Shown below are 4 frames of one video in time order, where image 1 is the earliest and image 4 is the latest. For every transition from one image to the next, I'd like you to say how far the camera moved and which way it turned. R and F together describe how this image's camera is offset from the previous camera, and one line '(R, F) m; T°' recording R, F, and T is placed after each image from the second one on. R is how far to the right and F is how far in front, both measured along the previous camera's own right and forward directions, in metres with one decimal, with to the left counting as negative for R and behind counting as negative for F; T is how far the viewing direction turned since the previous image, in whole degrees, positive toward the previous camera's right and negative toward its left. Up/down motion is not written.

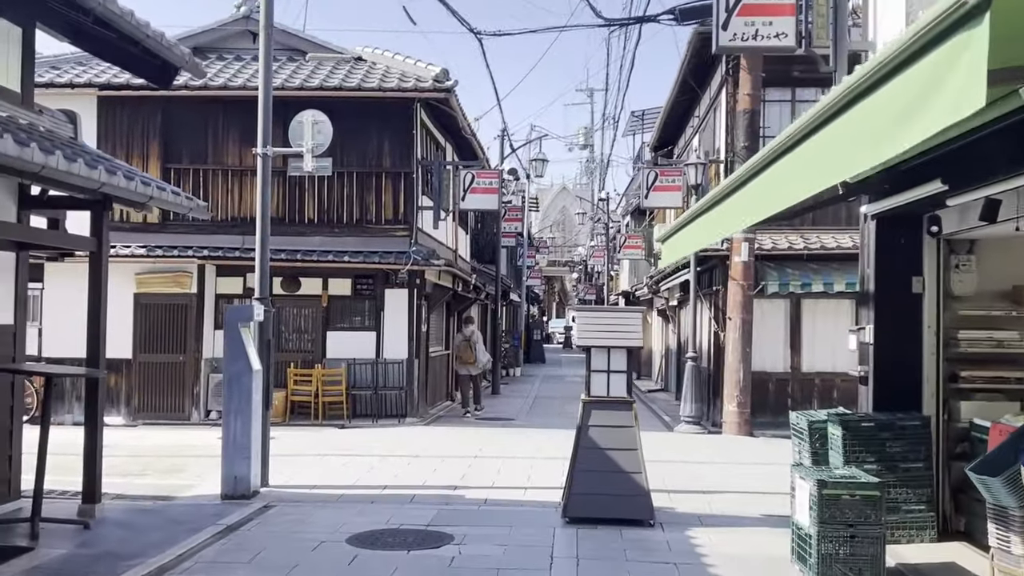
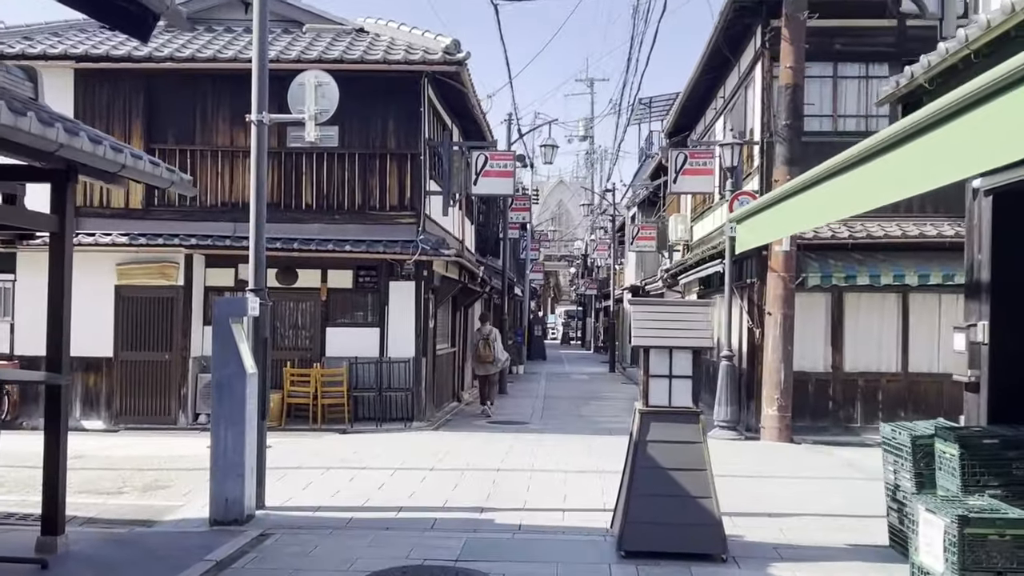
(-0.3, +1.2) m; 0°
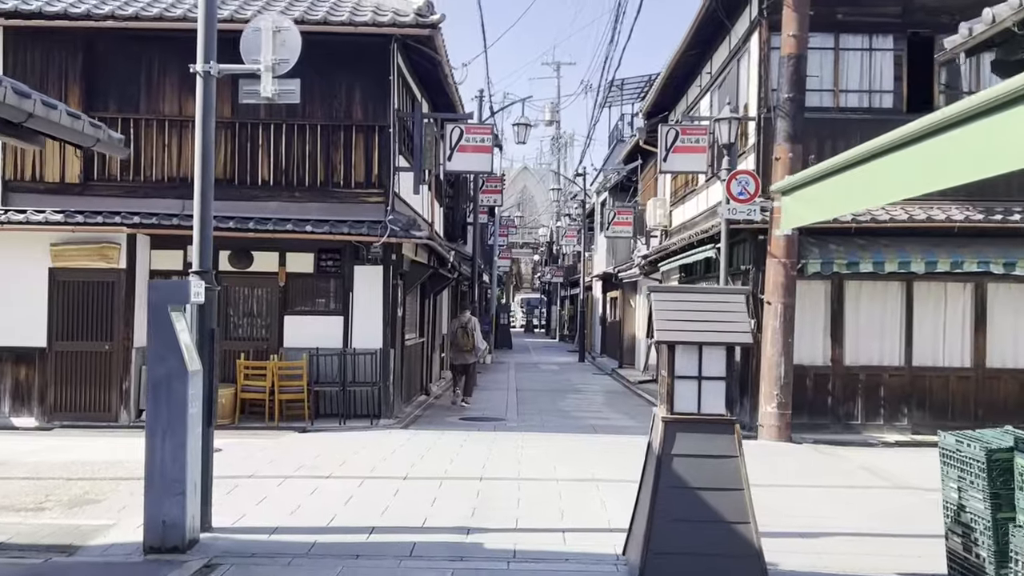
(-0.2, +1.1) m; +2°
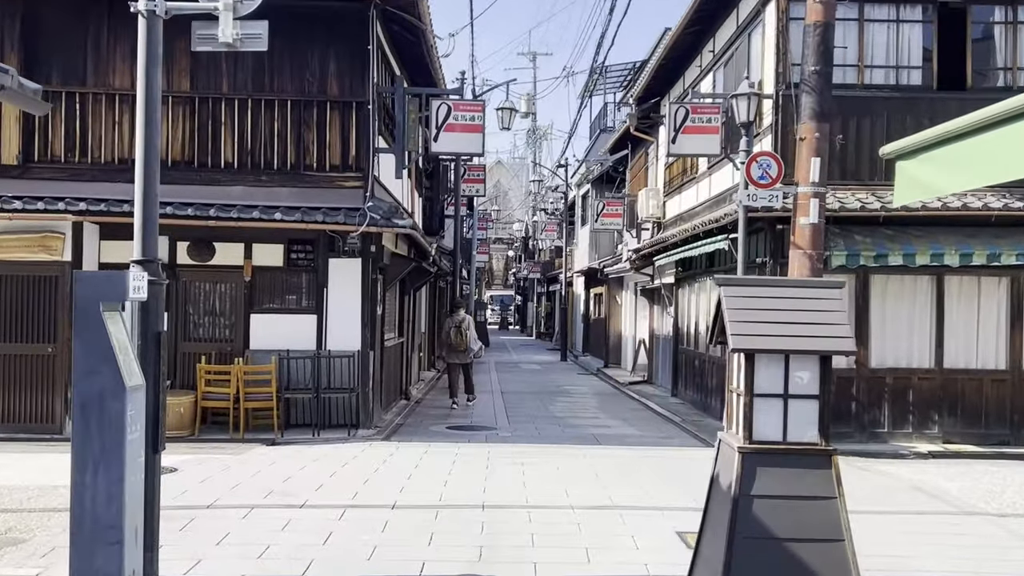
(-0.3, +1.2) m; +2°
